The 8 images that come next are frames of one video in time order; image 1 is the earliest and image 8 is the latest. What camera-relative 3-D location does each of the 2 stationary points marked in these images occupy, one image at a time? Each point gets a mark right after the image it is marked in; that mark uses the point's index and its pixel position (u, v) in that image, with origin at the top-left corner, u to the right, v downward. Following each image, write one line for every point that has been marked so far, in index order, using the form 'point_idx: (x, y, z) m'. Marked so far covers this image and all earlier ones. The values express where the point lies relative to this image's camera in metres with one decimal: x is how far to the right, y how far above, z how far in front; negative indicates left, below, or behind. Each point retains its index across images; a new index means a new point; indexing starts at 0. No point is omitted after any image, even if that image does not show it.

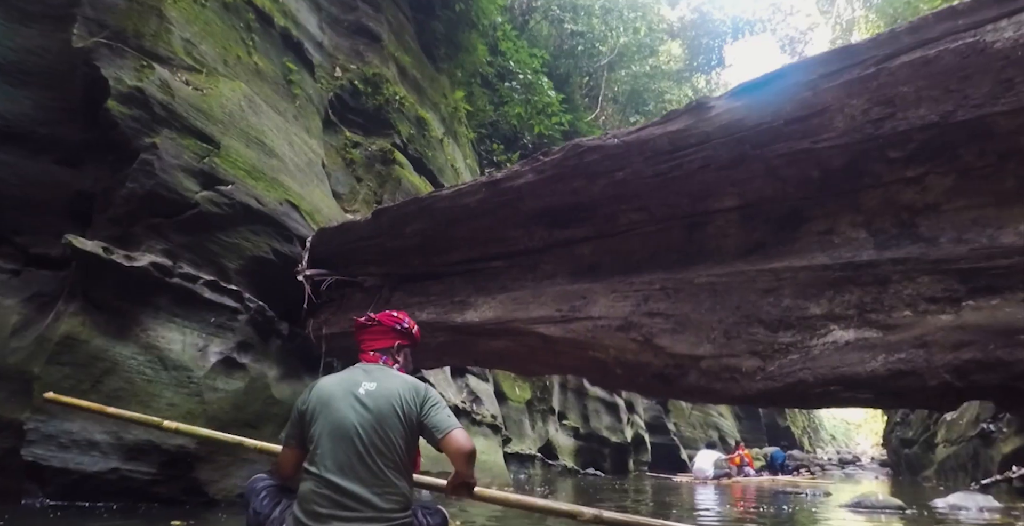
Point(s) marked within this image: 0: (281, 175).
0: (-2.6, +1.0, +6.2) m
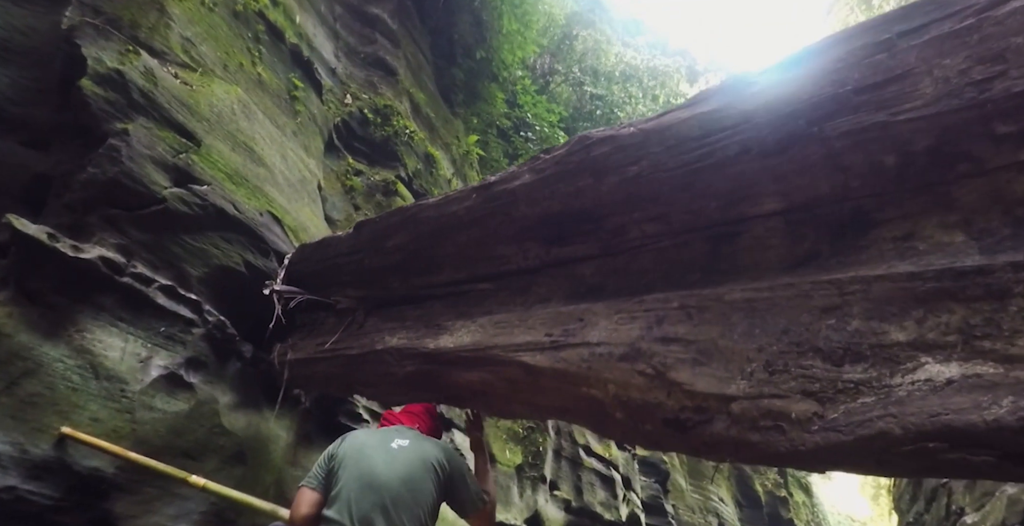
0: (-2.6, +0.8, +5.7) m
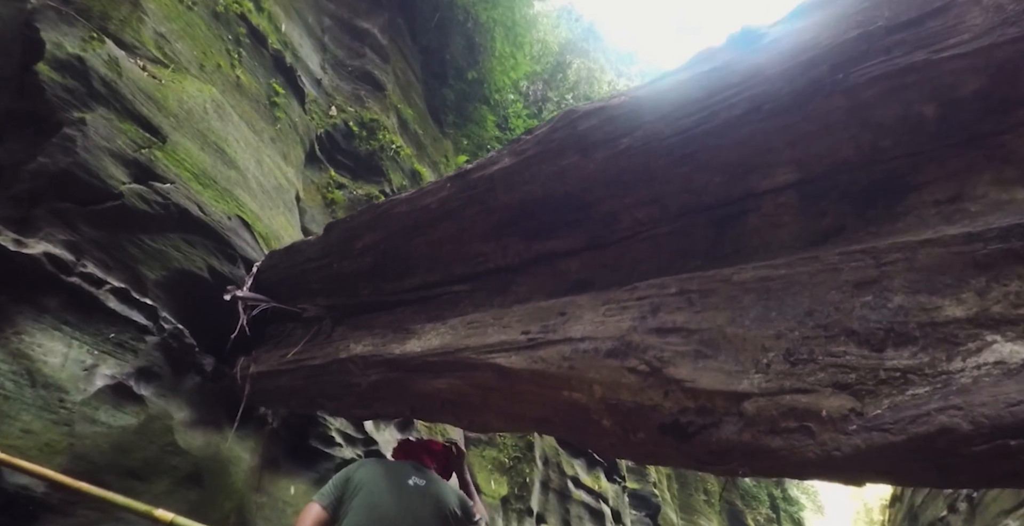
0: (-2.7, +0.7, +5.4) m
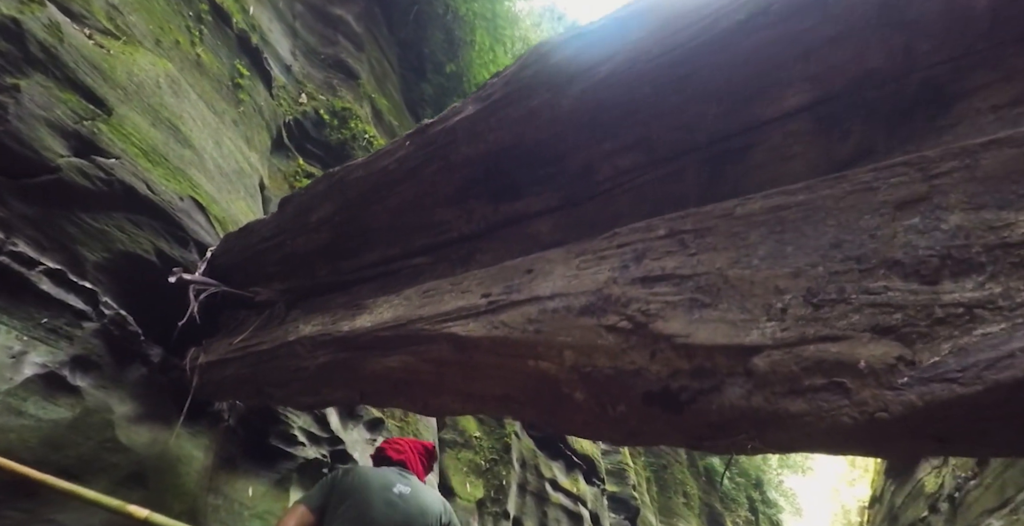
0: (-2.9, +0.9, +5.1) m
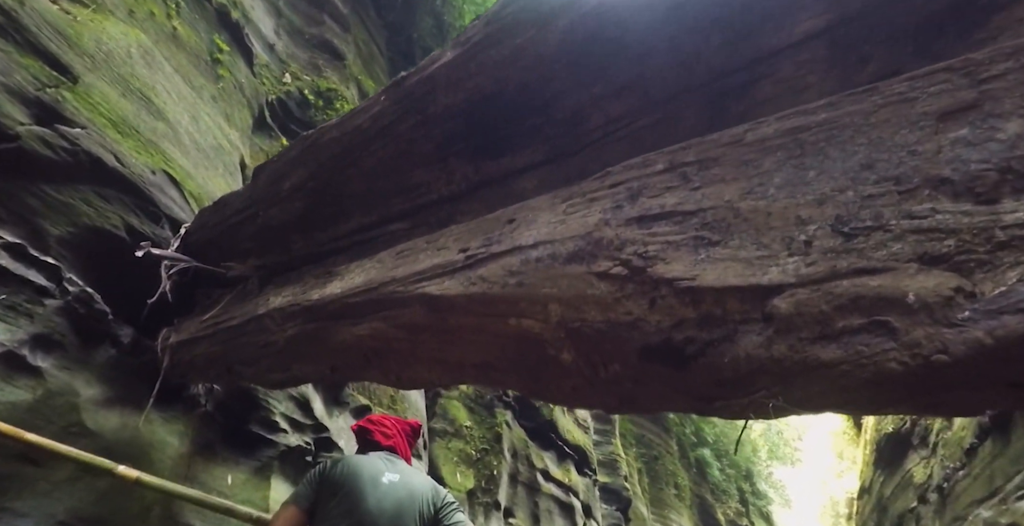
0: (-3.0, +1.1, +4.8) m
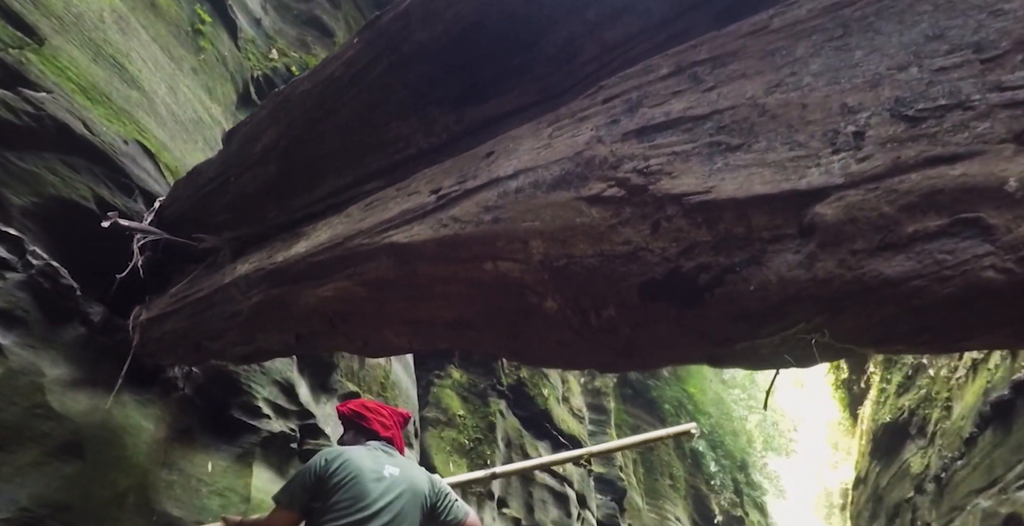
0: (-3.1, +1.3, +4.6) m
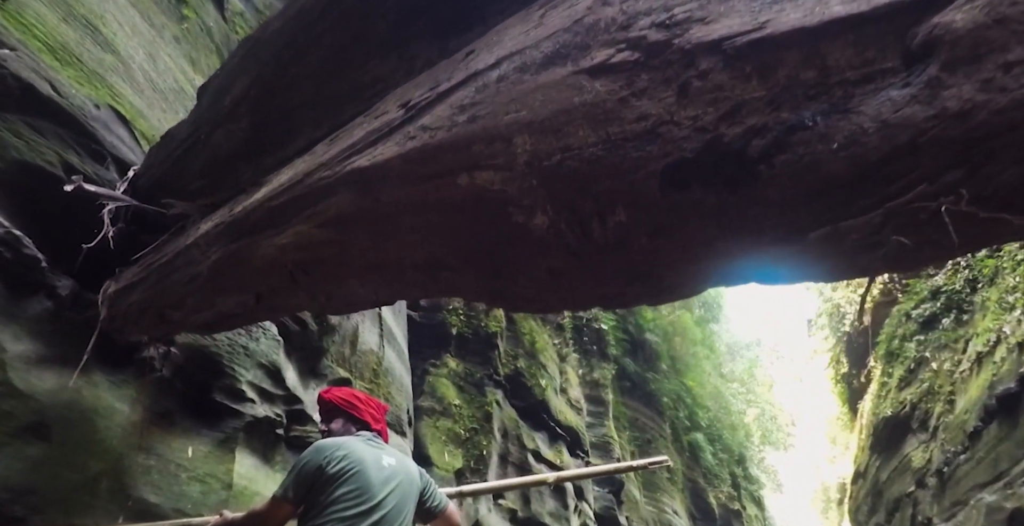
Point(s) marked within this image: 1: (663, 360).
0: (-3.1, +1.5, +4.3) m
1: (+3.6, -2.3, +13.0) m
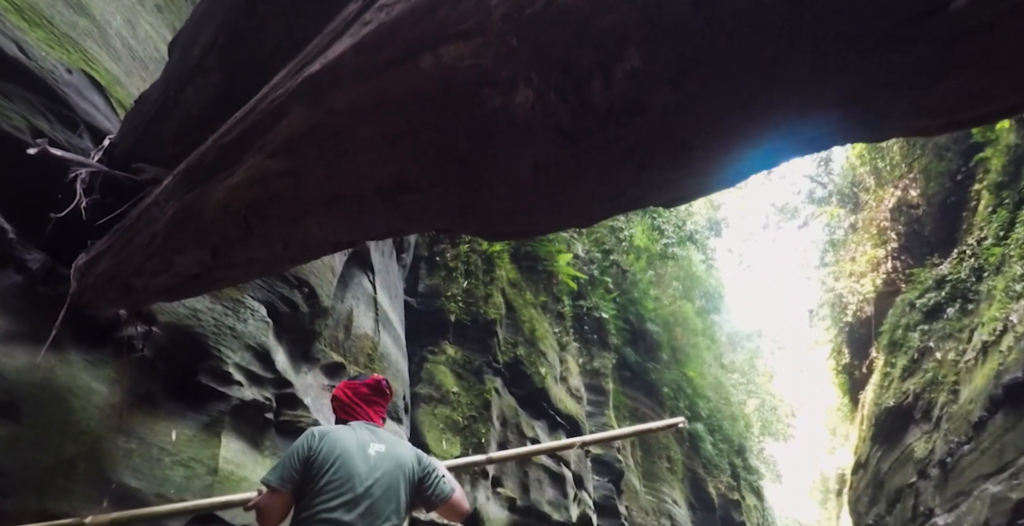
0: (-3.1, +1.7, +4.1) m
1: (+3.6, -2.0, +12.9) m
